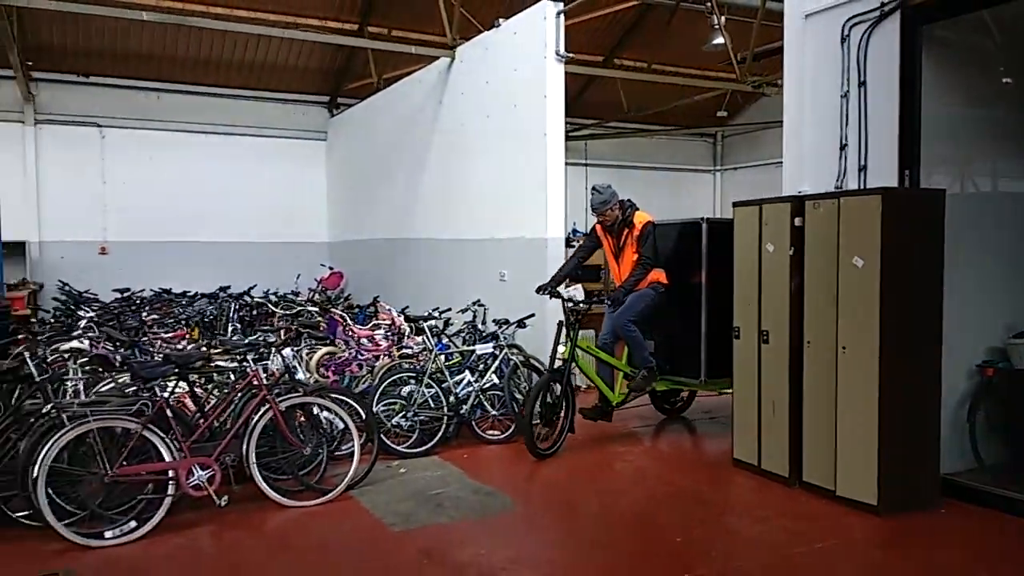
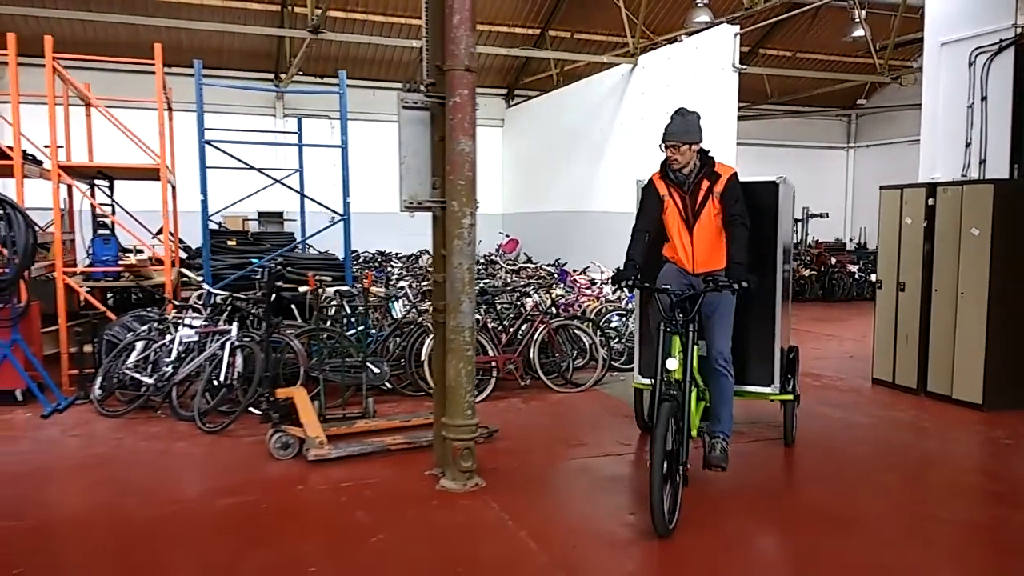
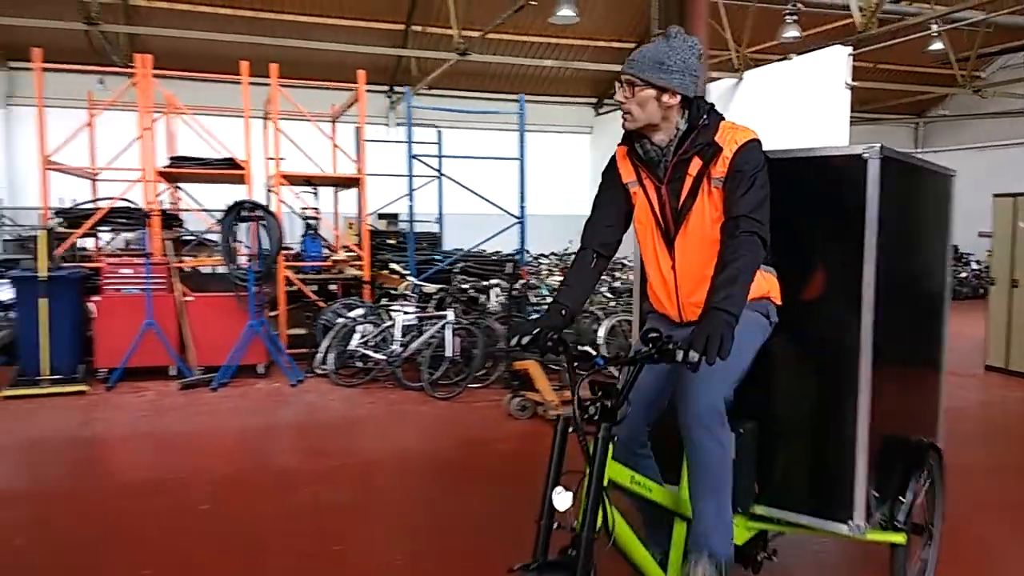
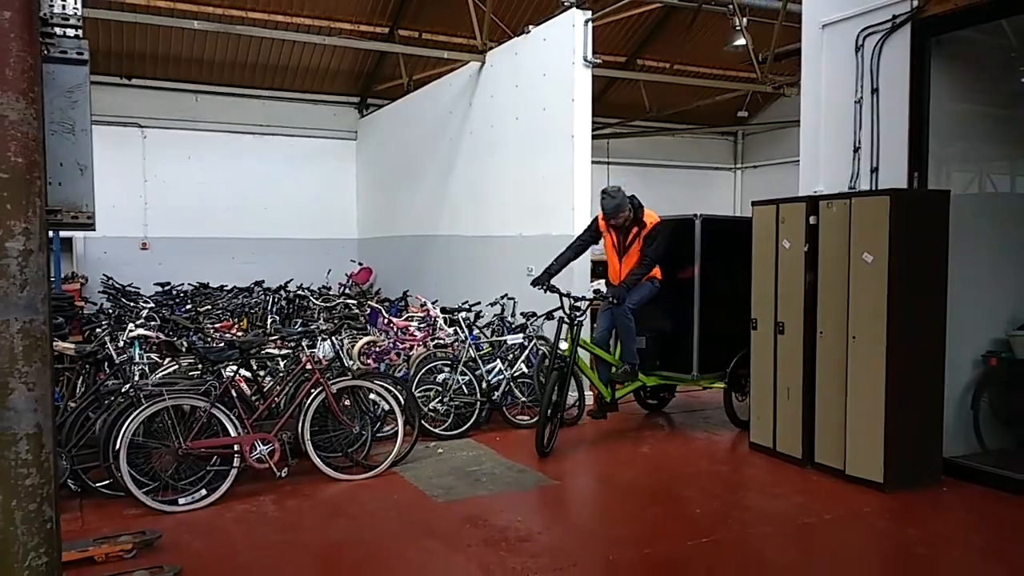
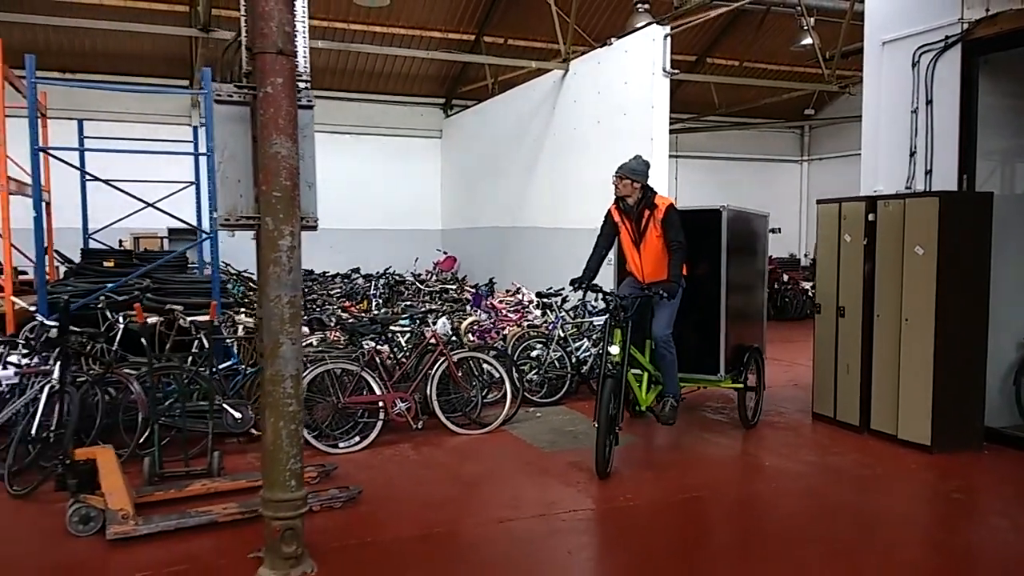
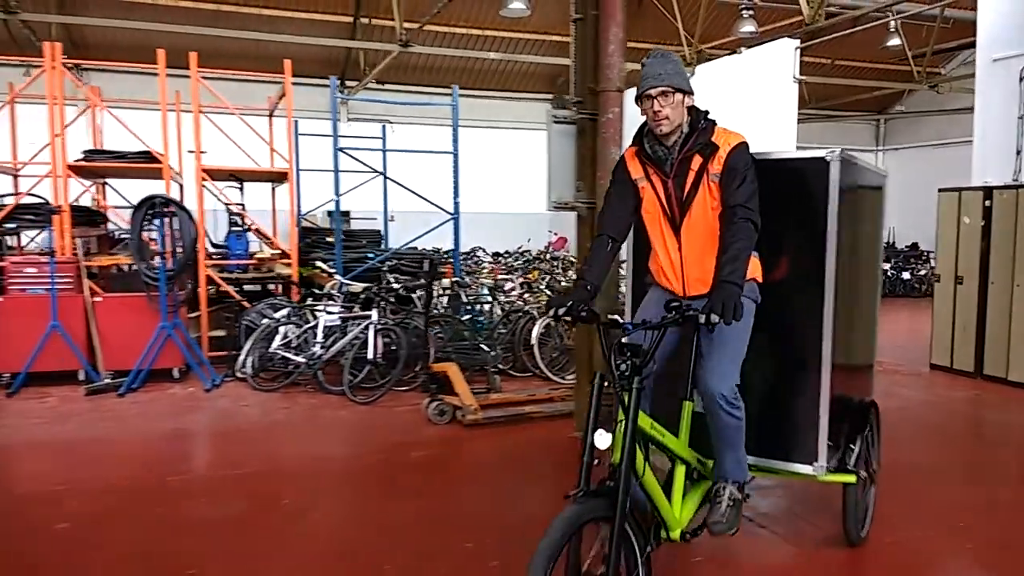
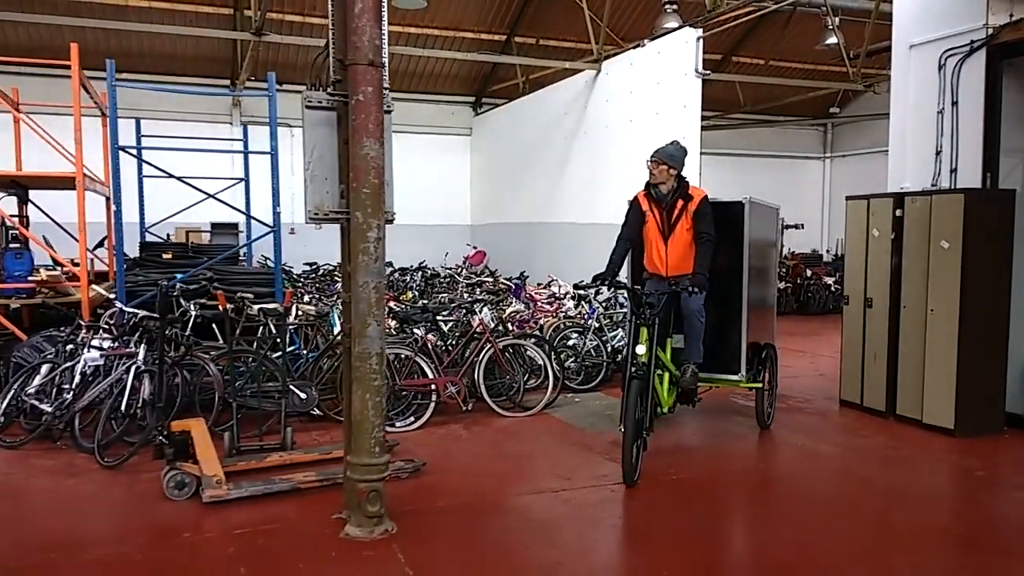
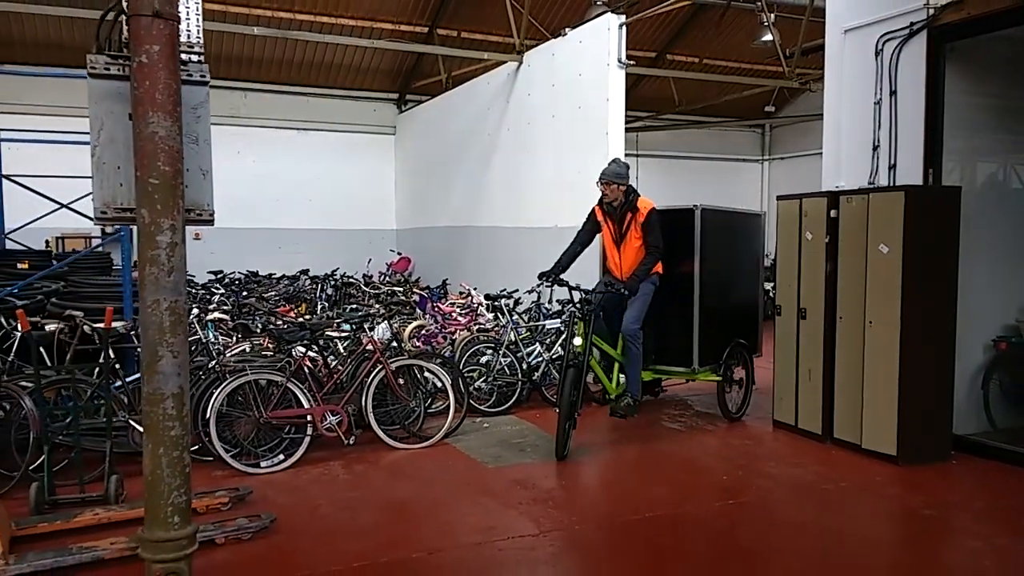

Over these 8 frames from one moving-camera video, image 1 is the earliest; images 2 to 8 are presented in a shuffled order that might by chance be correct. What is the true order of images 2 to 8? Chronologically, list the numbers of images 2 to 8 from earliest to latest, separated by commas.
4, 8, 5, 7, 2, 6, 3
